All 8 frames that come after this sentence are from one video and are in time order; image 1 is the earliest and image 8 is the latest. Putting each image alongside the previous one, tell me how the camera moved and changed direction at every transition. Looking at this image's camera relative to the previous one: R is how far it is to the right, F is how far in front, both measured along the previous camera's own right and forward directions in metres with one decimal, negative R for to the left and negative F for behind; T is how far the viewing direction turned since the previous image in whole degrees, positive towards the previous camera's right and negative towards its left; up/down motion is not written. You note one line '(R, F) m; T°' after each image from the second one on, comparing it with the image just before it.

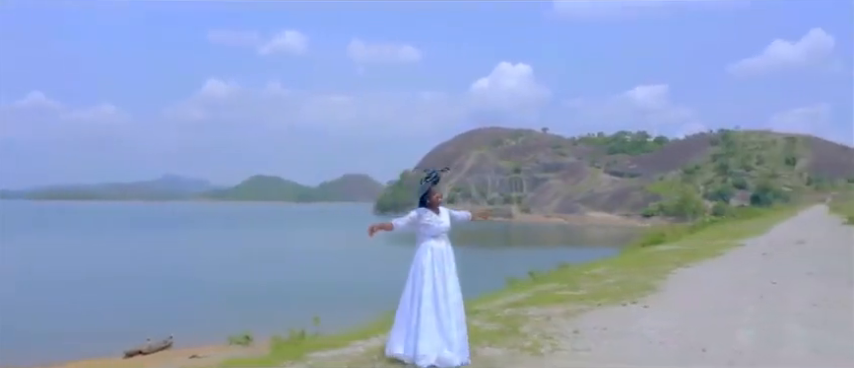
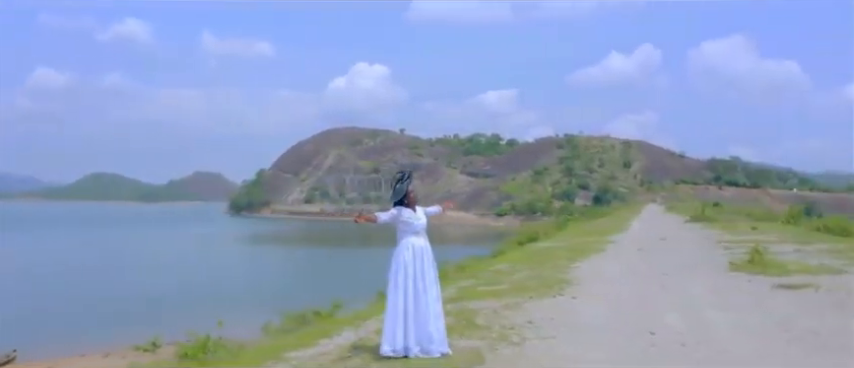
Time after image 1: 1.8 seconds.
(+0.6, -0.7) m; -5°
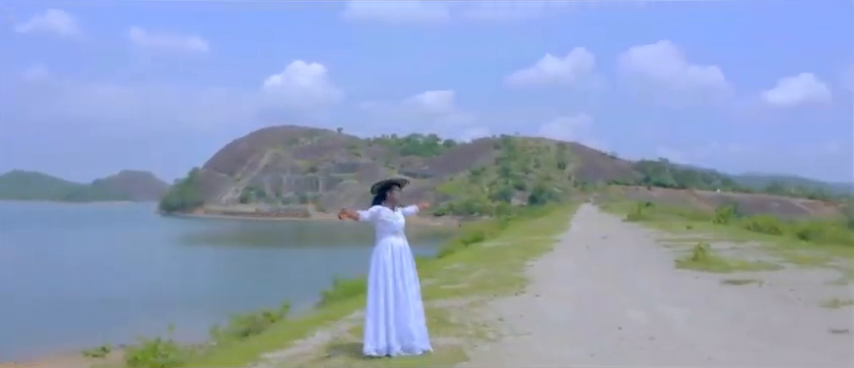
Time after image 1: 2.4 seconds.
(-0.3, -0.1) m; +5°
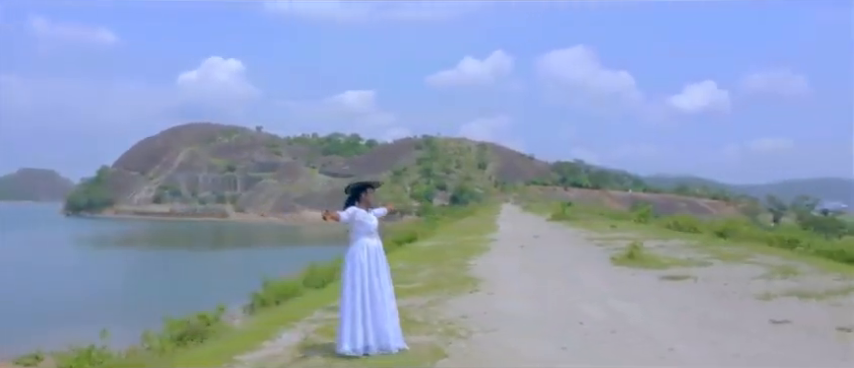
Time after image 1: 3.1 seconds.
(+0.8, +0.1) m; -7°
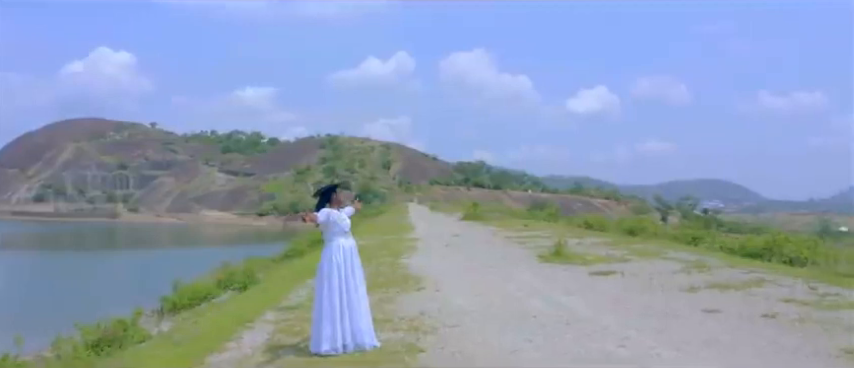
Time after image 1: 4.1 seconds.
(-0.5, -0.1) m; +8°
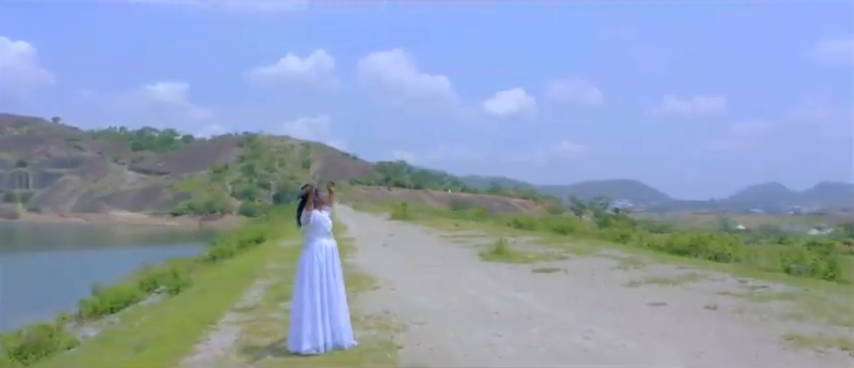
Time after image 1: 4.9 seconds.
(+0.9, +0.3) m; -16°
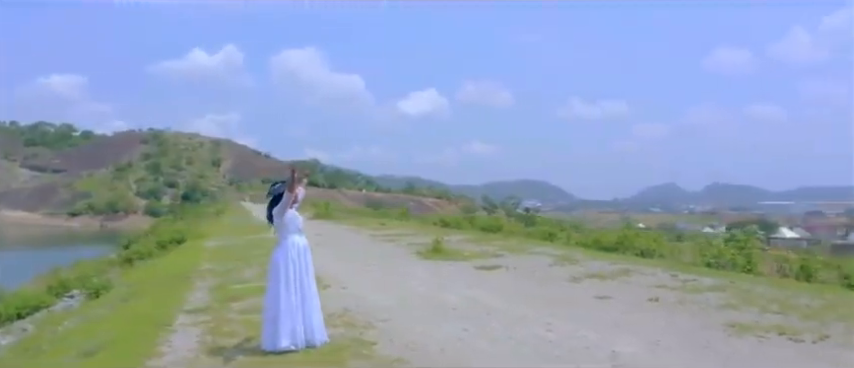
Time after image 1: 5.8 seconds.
(-0.3, -0.1) m; +7°
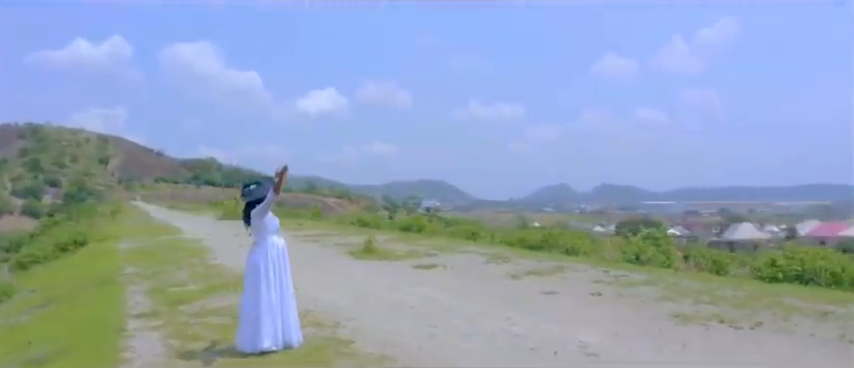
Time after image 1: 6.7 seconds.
(-0.4, -0.1) m; +9°
